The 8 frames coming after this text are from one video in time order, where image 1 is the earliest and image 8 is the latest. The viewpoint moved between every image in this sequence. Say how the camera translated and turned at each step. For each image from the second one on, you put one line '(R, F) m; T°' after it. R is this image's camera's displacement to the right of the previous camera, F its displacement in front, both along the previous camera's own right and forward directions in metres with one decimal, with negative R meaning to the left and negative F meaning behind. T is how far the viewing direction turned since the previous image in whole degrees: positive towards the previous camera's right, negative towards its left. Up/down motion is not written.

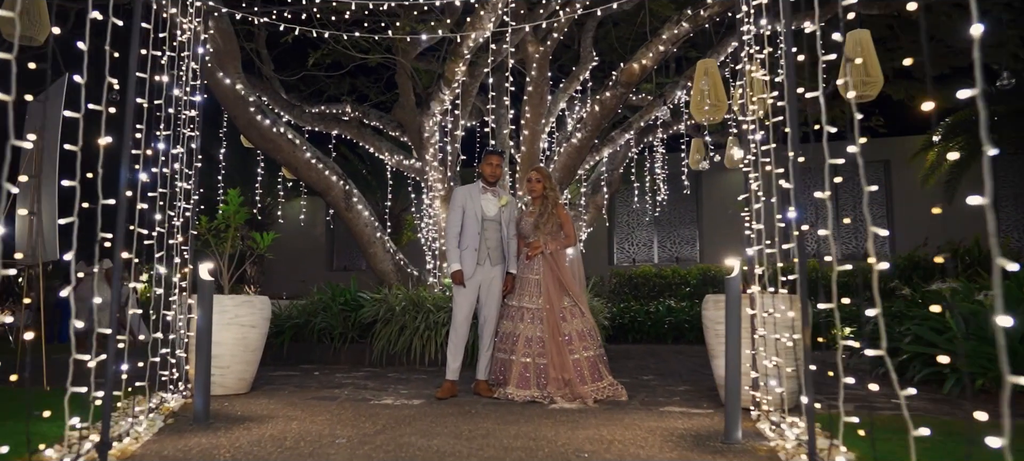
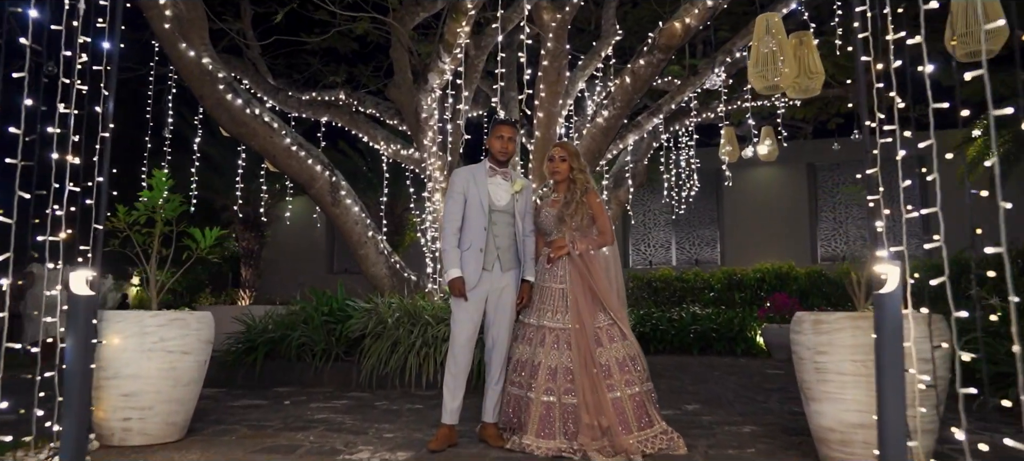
(0.0, +1.4) m; -1°
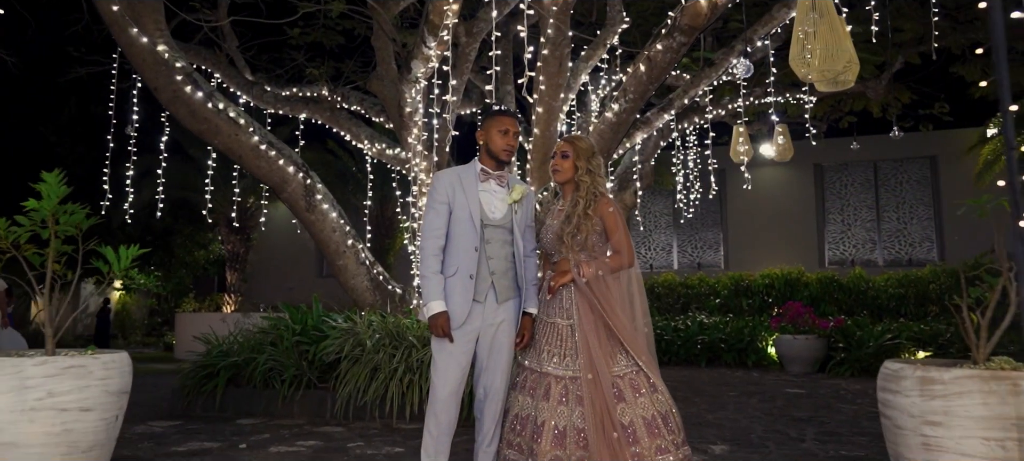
(0.0, +1.0) m; 0°
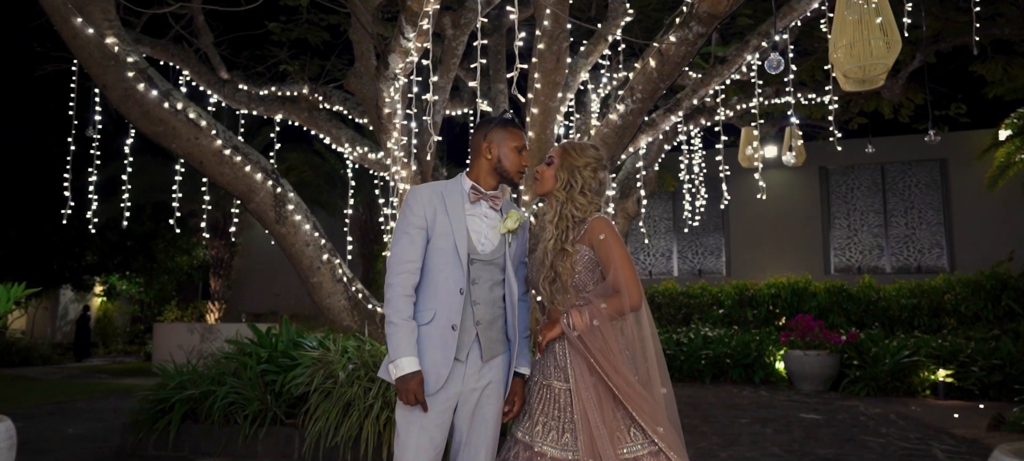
(0.0, +0.8) m; 0°
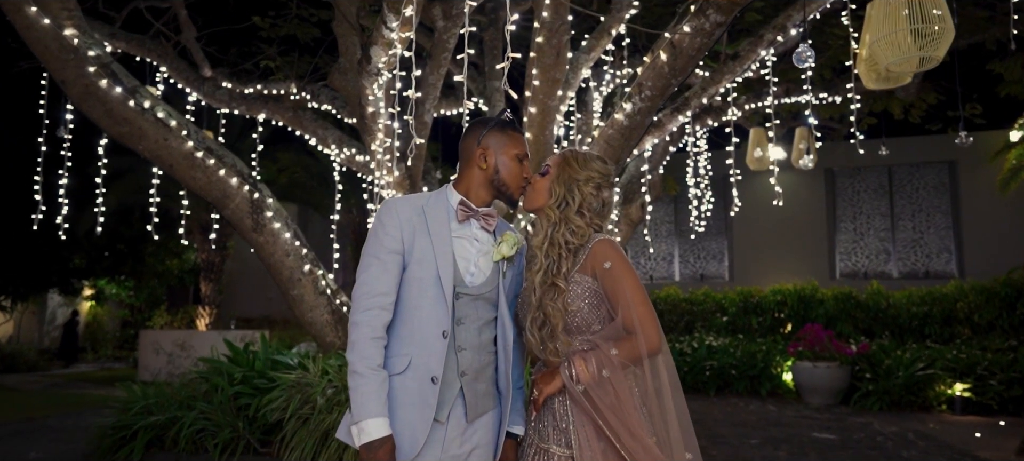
(0.0, +0.5) m; 0°
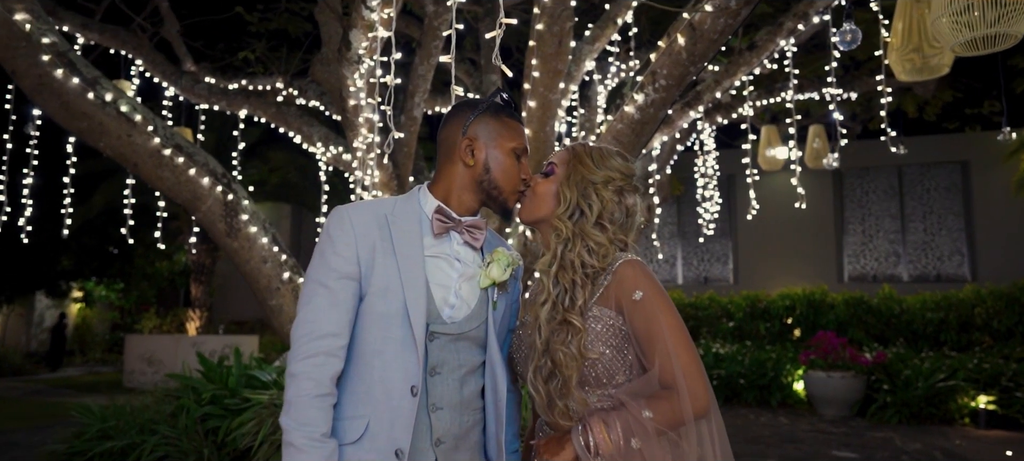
(0.0, +0.6) m; 0°
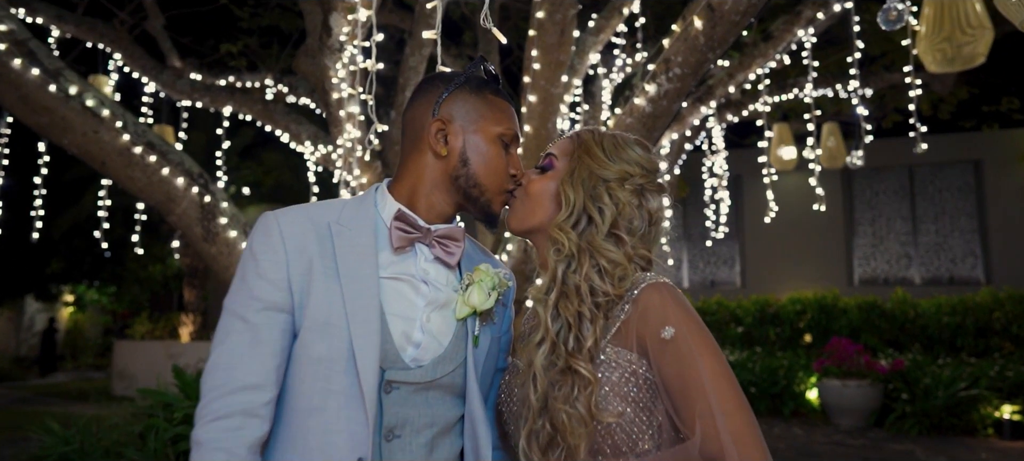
(0.0, +0.5) m; 0°
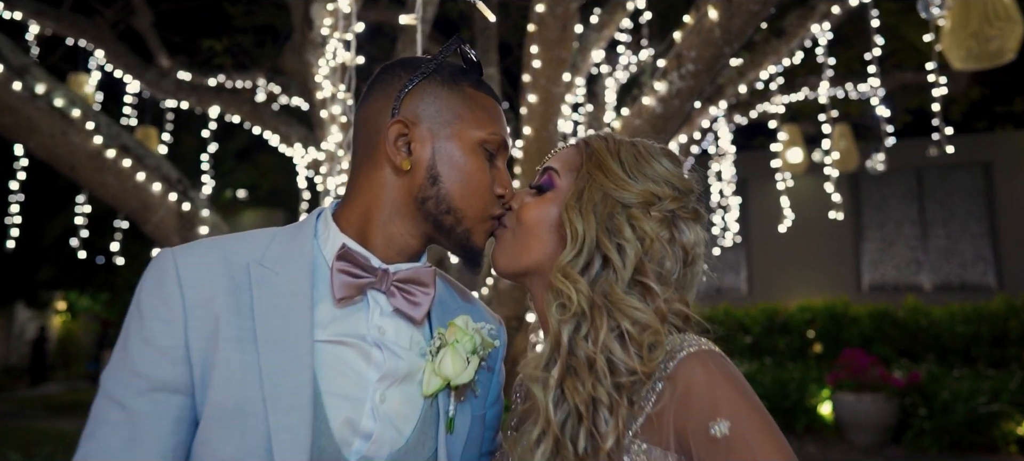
(0.0, +0.4) m; 0°
